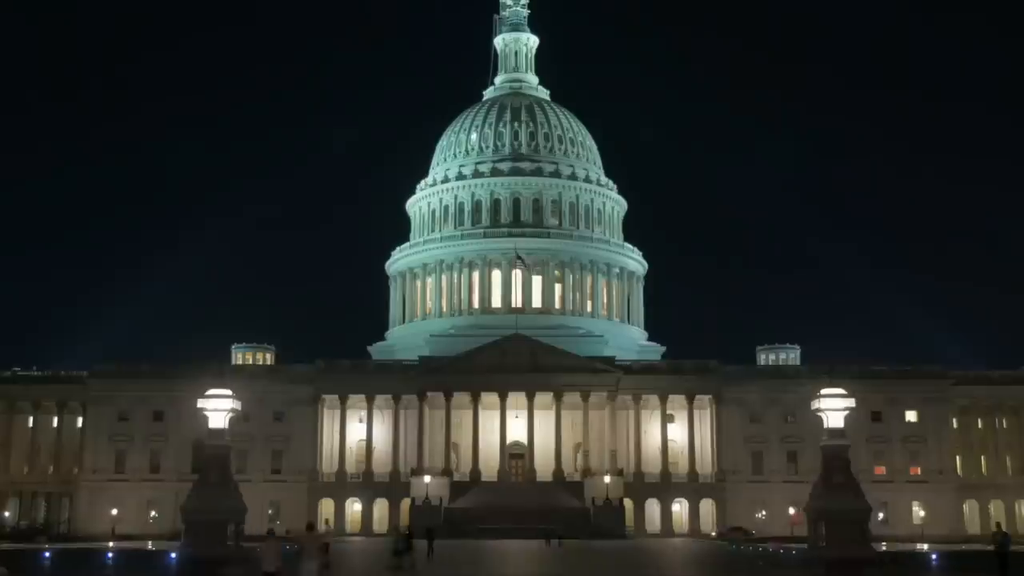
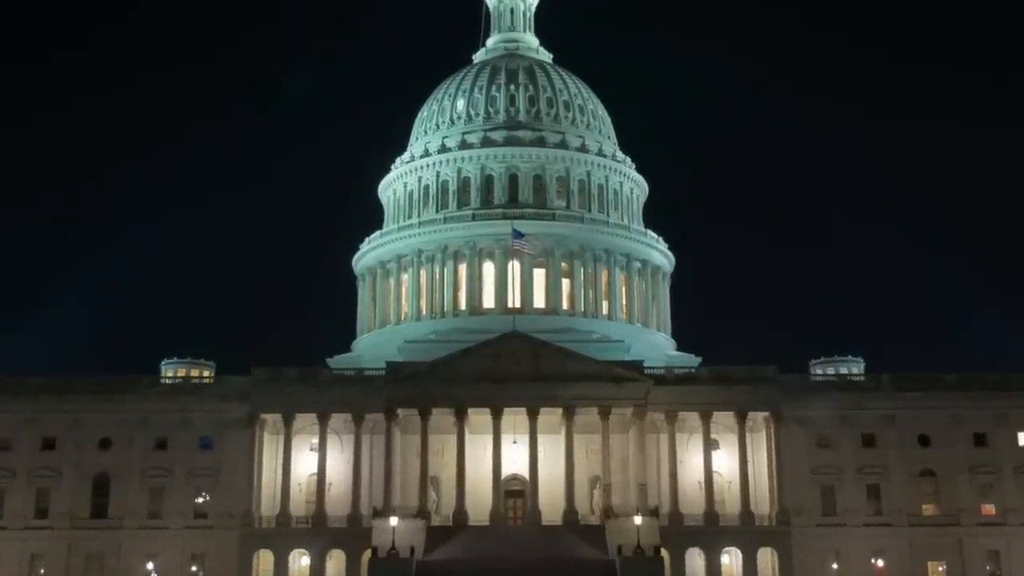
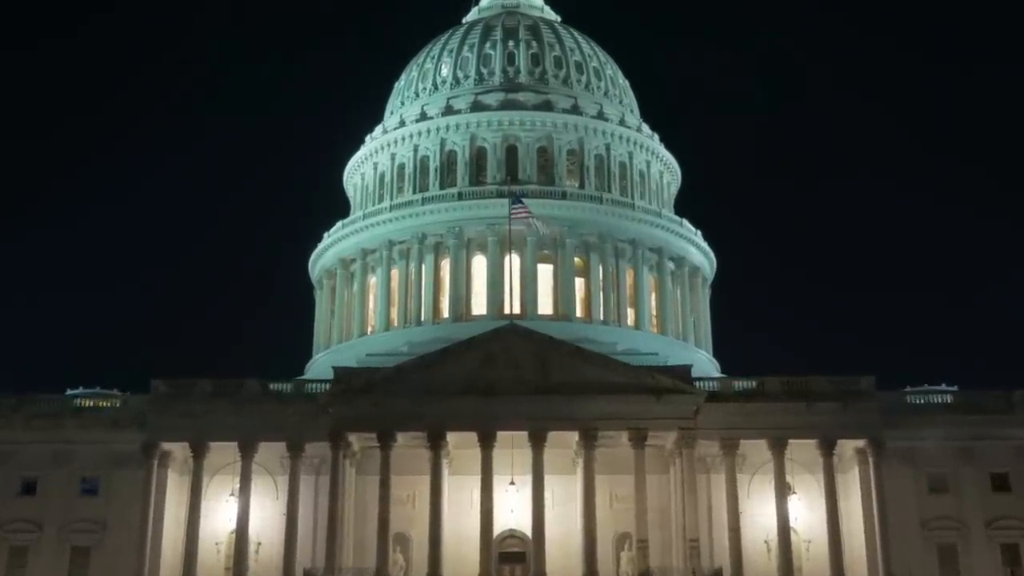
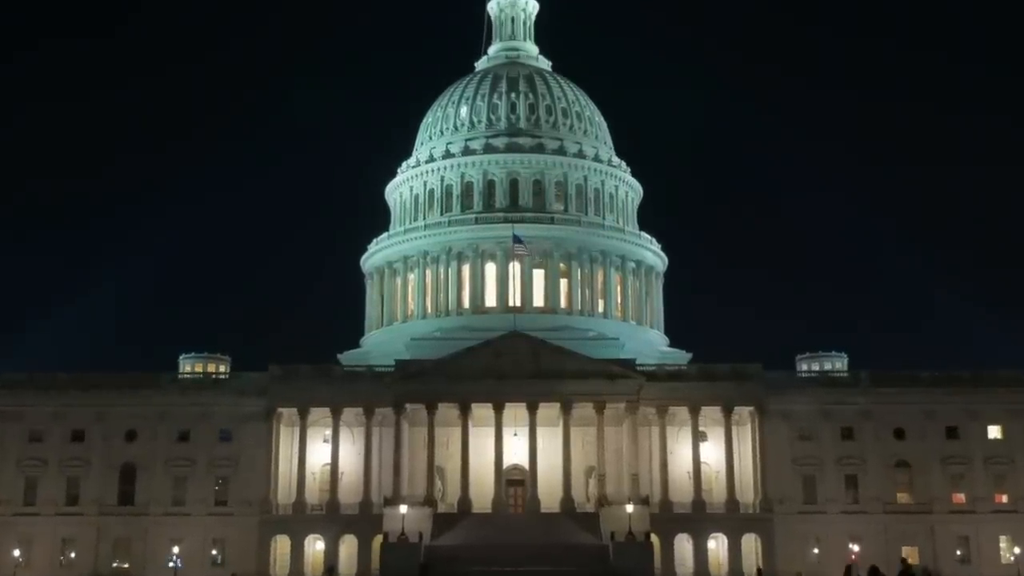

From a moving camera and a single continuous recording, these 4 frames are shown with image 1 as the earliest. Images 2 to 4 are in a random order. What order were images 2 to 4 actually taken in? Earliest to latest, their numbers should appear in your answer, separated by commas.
4, 2, 3
